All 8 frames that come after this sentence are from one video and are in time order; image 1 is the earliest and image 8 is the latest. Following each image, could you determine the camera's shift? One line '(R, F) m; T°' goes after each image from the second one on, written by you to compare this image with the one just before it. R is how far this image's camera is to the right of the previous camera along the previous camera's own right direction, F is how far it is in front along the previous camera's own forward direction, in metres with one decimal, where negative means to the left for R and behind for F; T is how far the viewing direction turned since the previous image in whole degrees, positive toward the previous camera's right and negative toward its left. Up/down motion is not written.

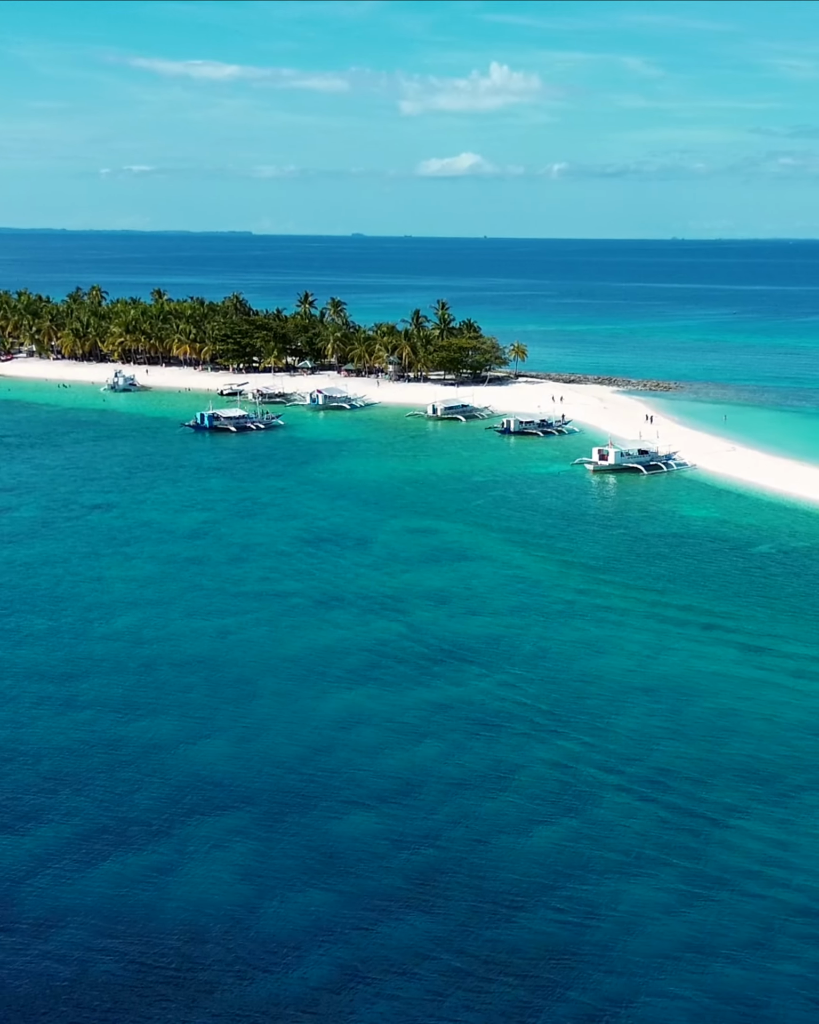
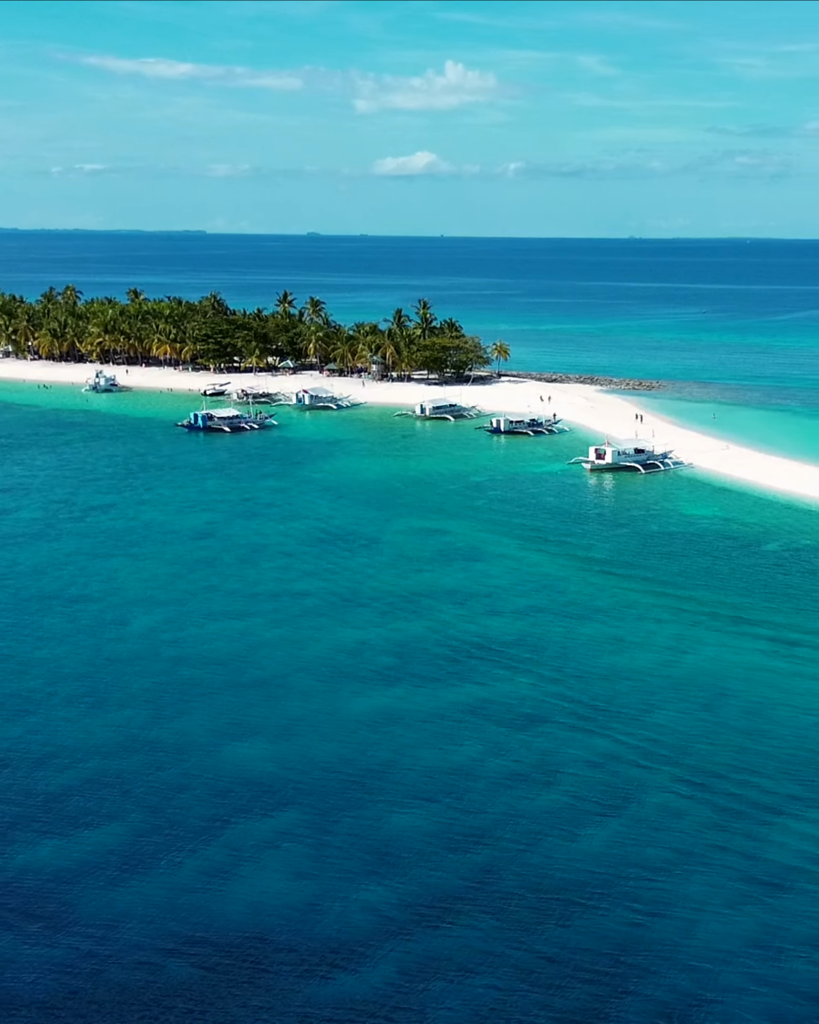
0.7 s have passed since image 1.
(-1.5, -0.3) m; +1°
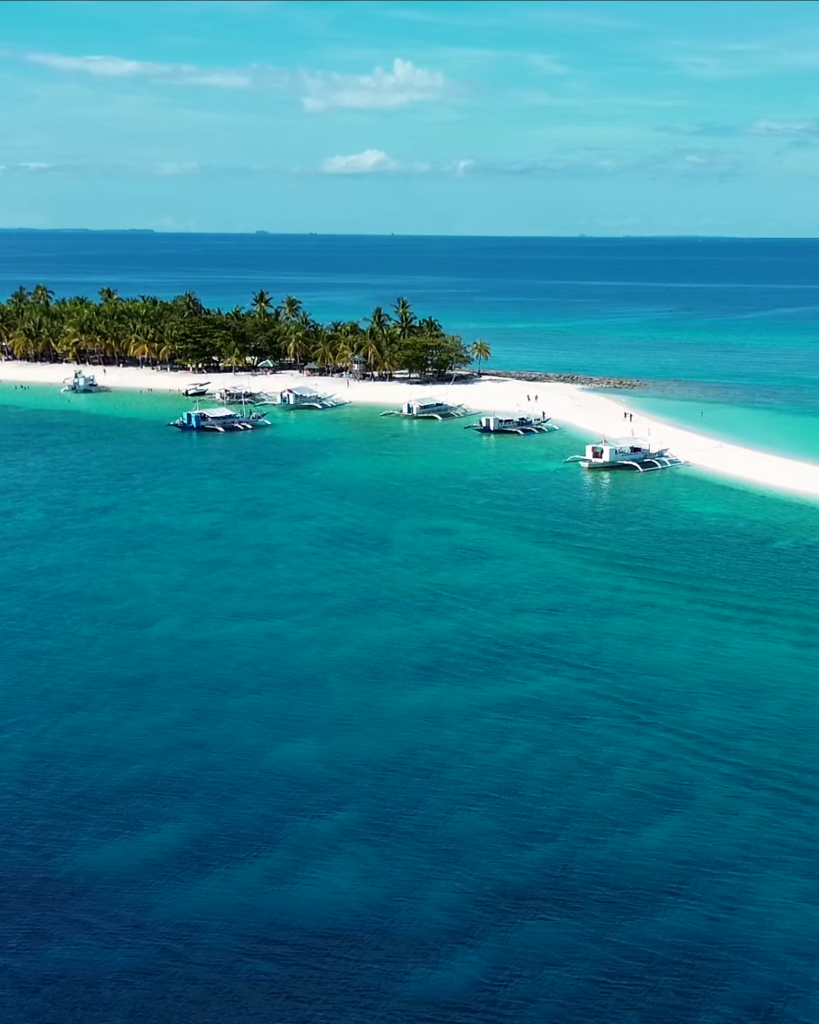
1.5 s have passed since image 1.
(-1.8, -0.4) m; +1°
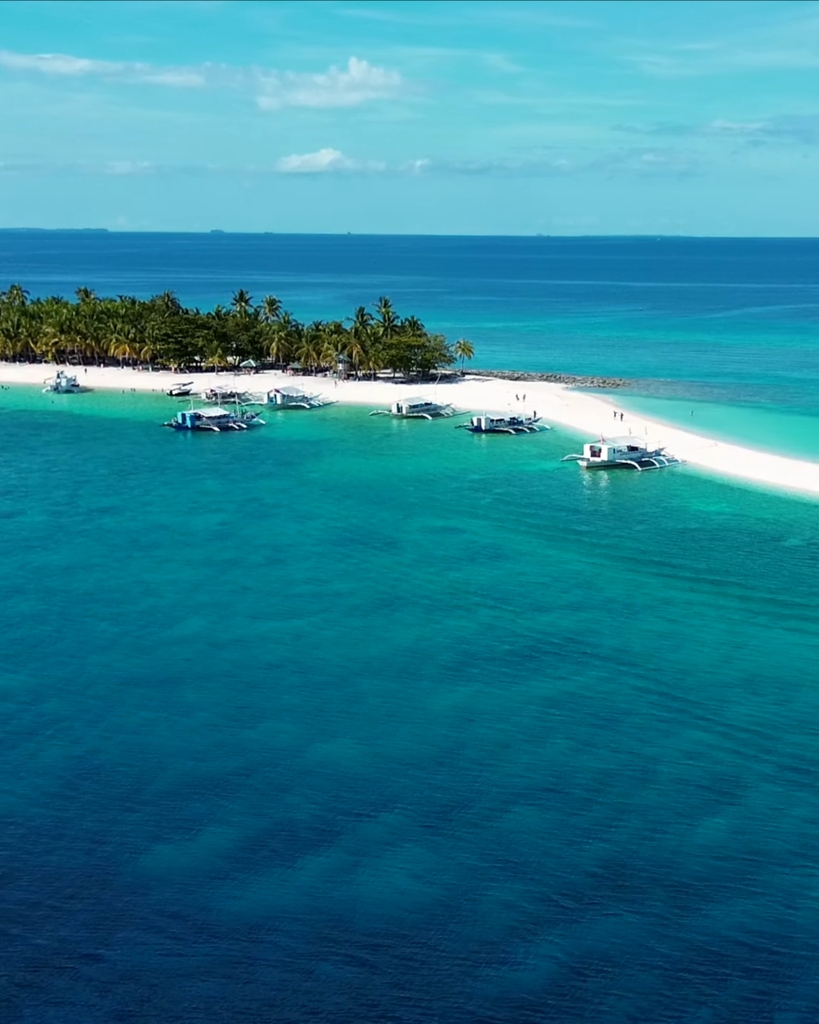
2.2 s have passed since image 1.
(-1.7, -0.4) m; +1°
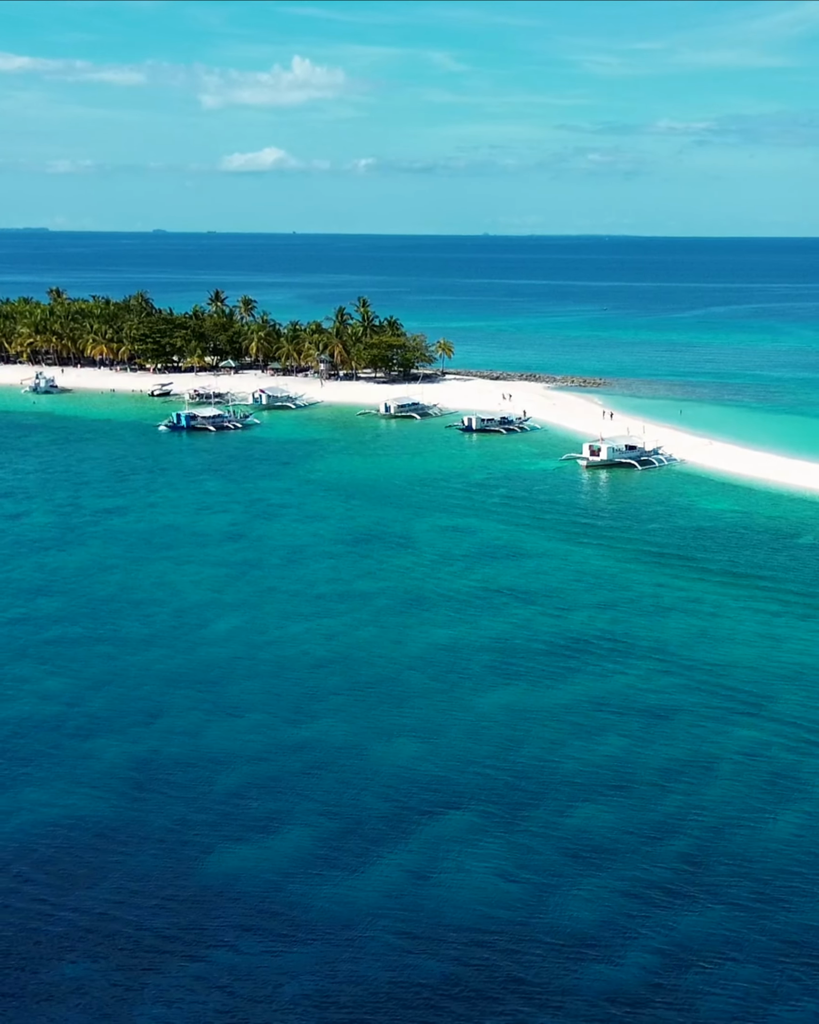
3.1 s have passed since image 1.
(-2.2, -0.5) m; +2°
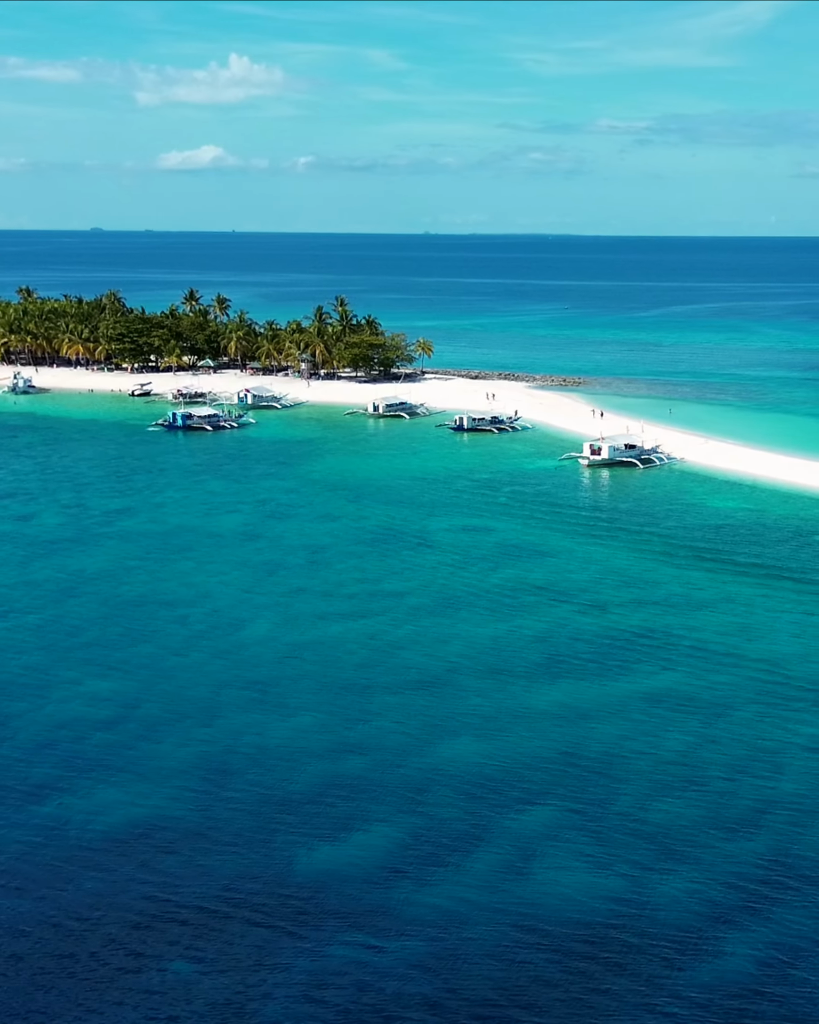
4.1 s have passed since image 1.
(-2.5, -0.5) m; +2°
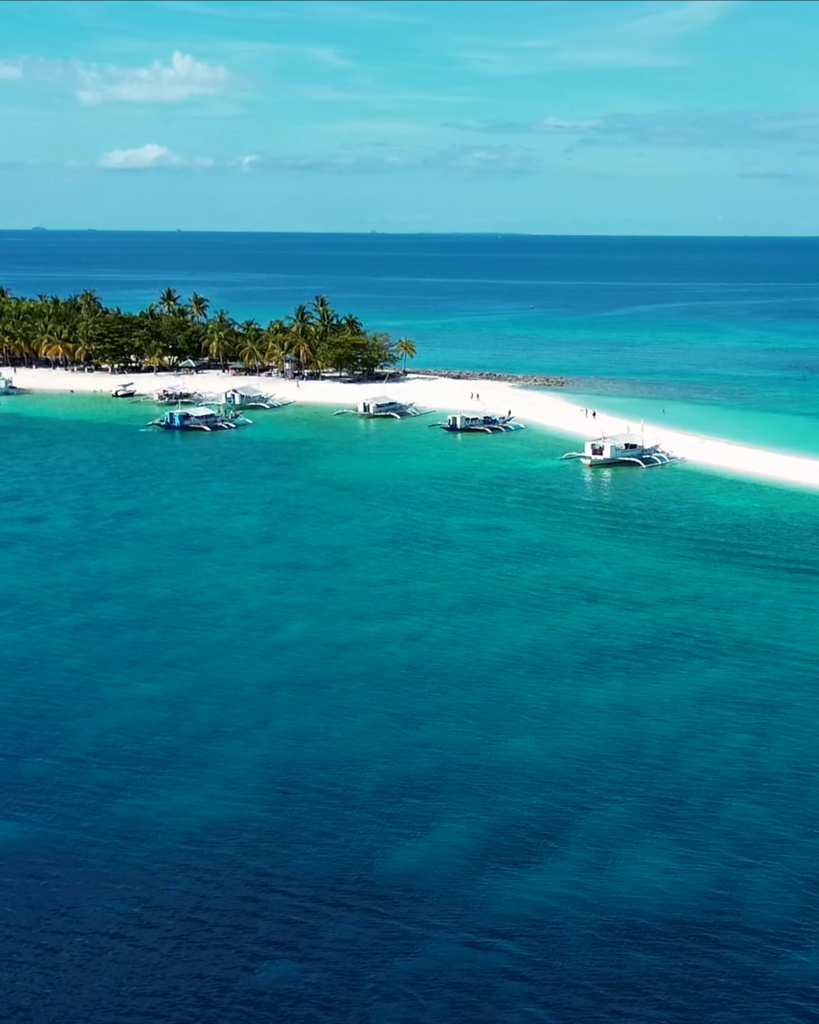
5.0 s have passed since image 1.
(-2.3, -0.5) m; +2°
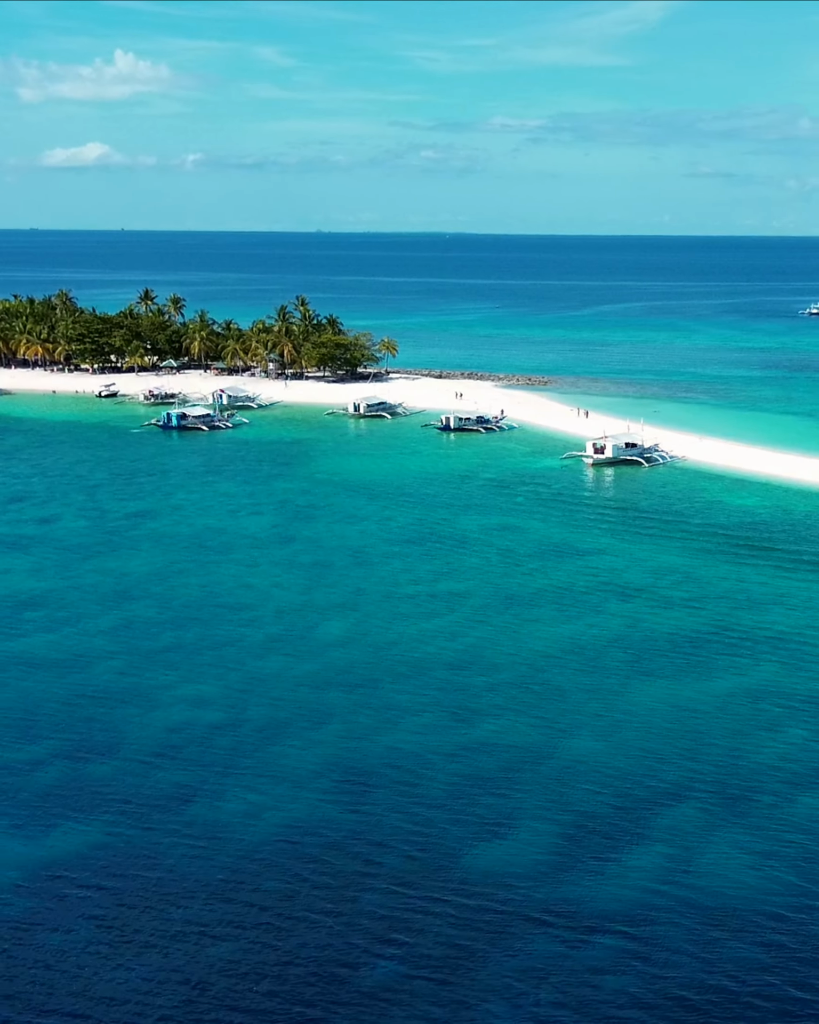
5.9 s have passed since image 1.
(-2.4, -0.6) m; +2°
